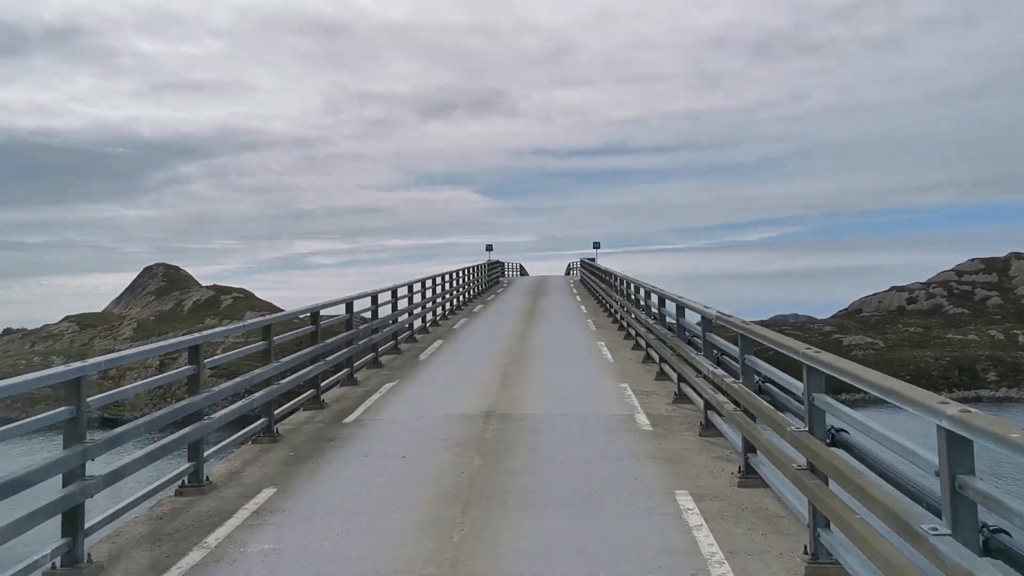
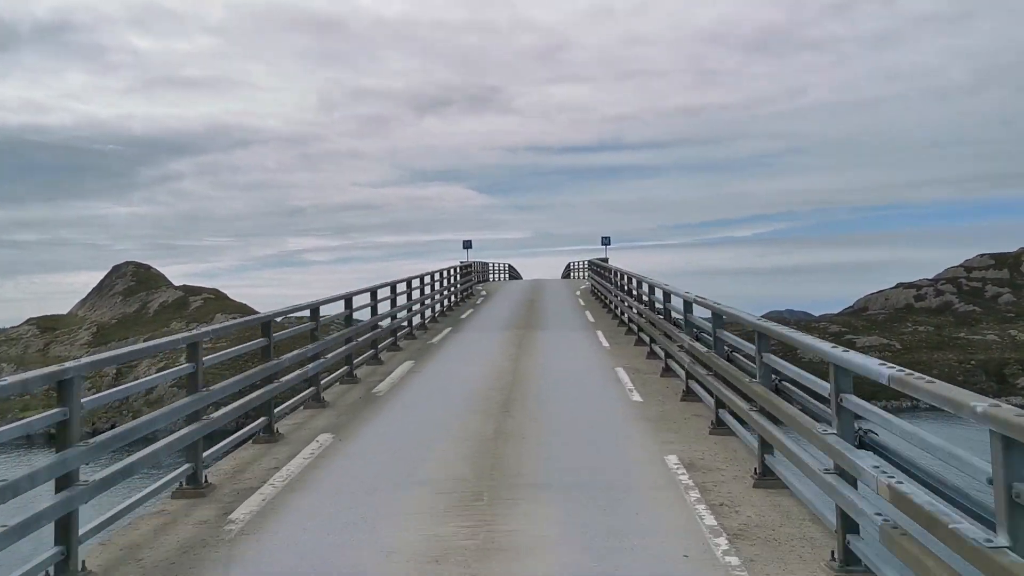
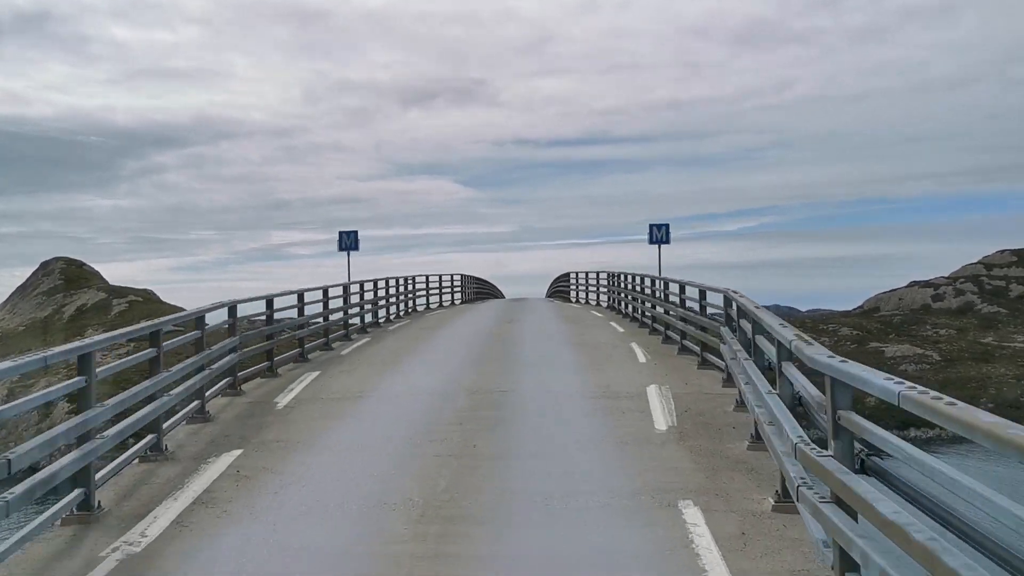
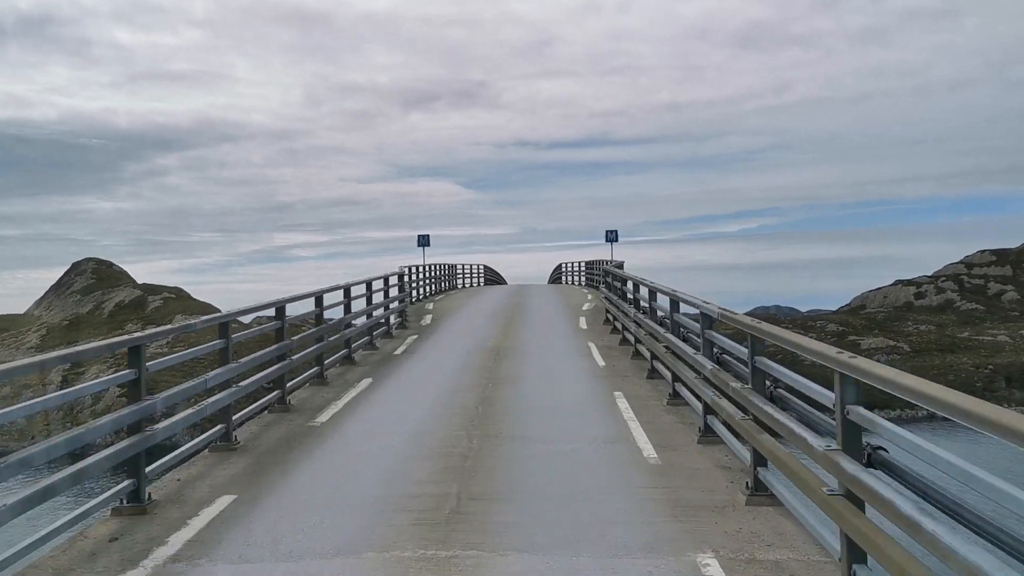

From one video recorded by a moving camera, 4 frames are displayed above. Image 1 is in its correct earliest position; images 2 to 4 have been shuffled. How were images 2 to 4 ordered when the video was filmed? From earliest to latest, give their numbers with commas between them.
2, 4, 3
